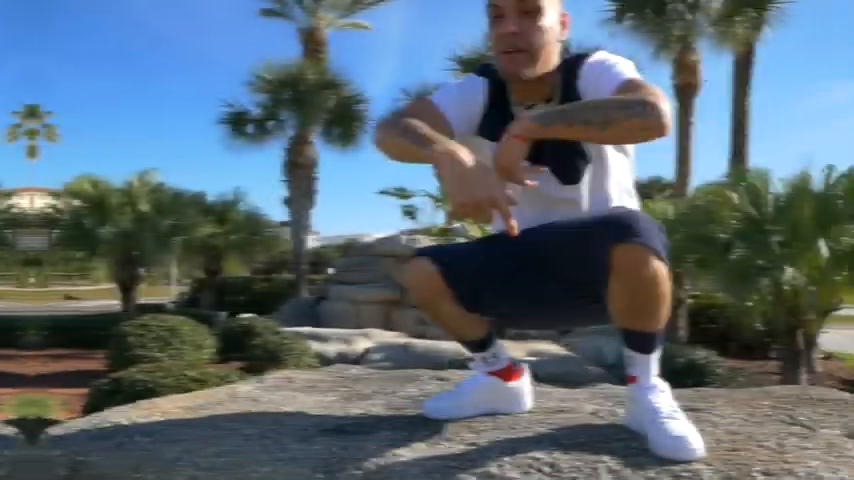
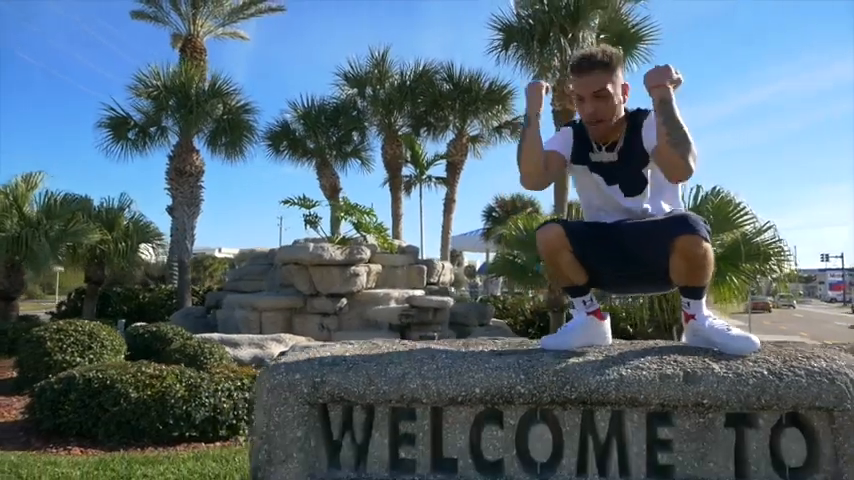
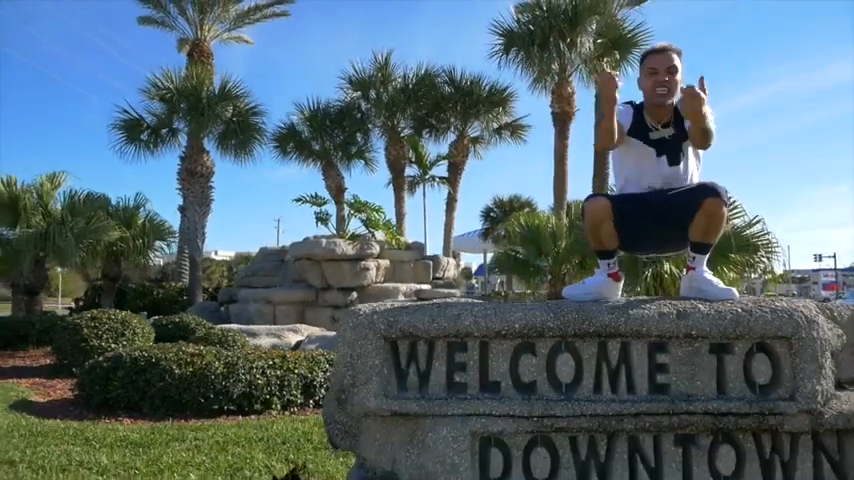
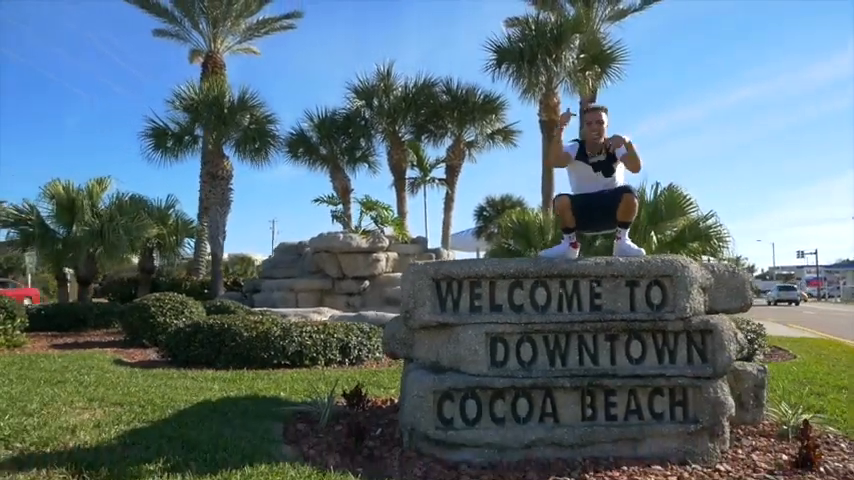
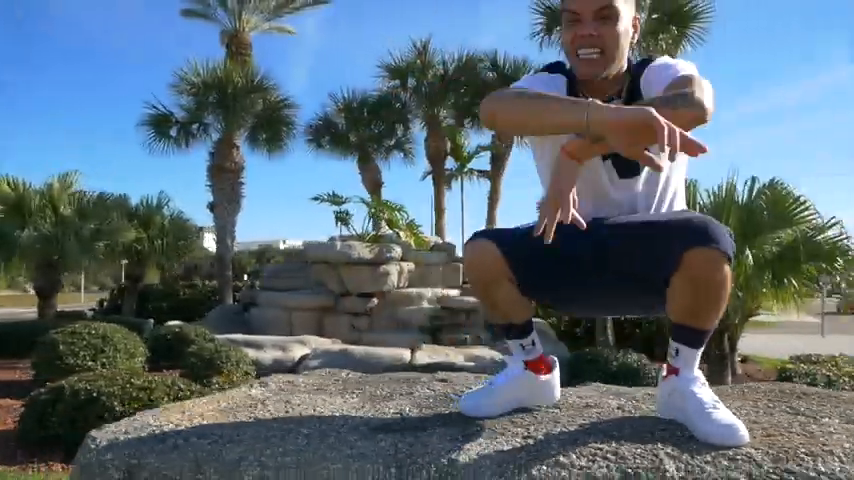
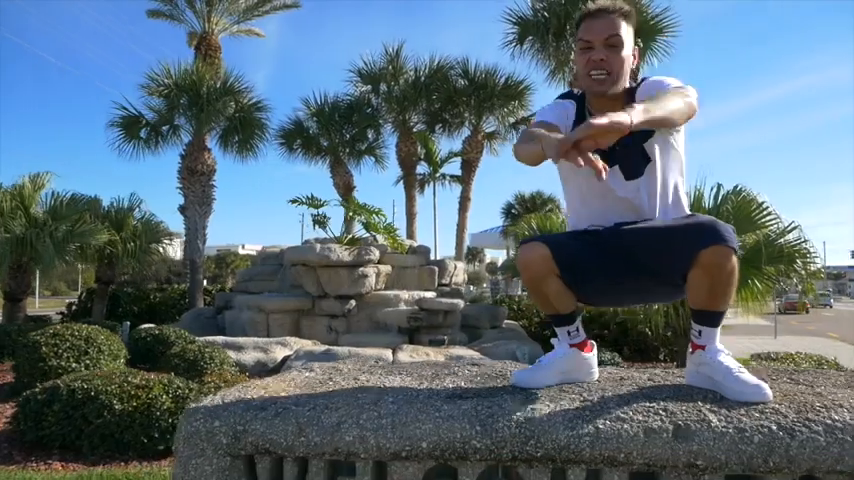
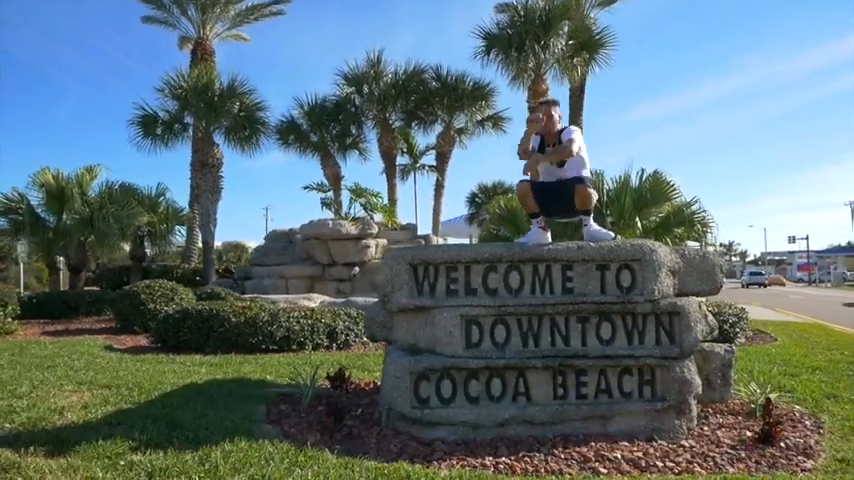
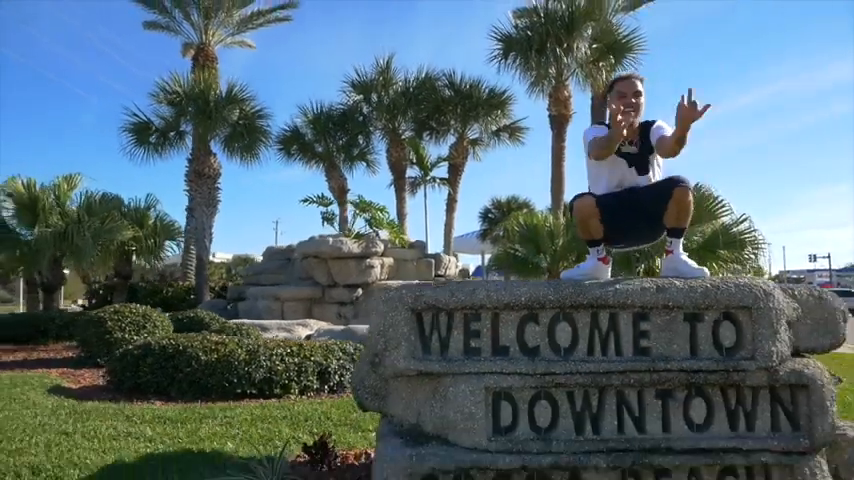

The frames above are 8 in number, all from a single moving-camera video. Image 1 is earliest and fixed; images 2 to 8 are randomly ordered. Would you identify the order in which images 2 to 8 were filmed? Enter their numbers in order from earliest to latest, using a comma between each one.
5, 6, 2, 3, 8, 4, 7
